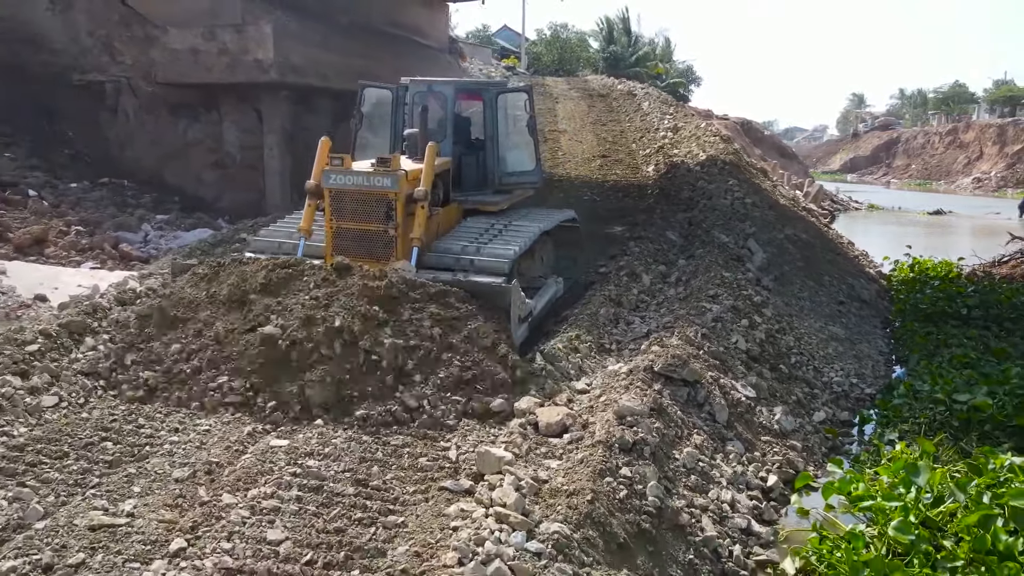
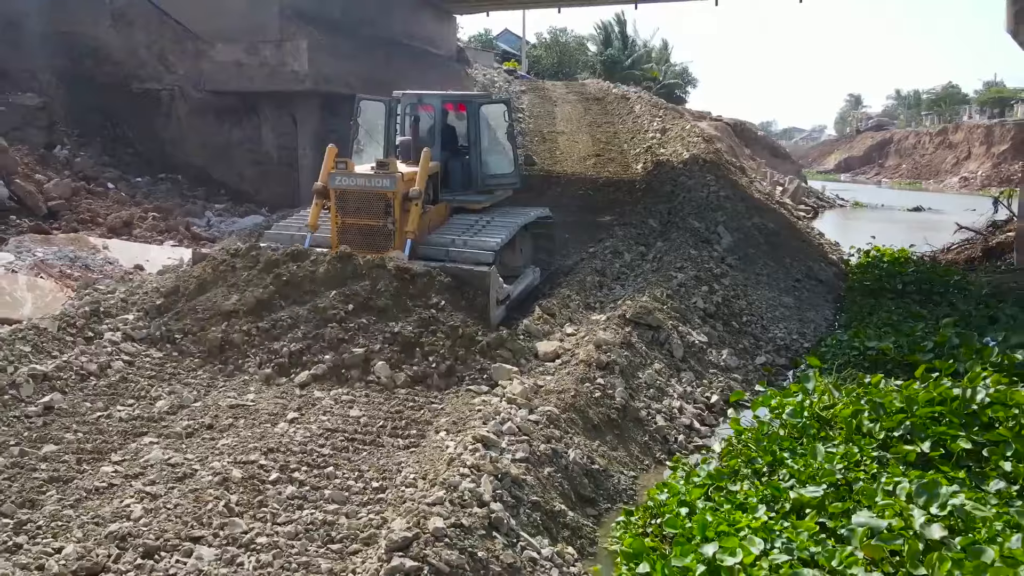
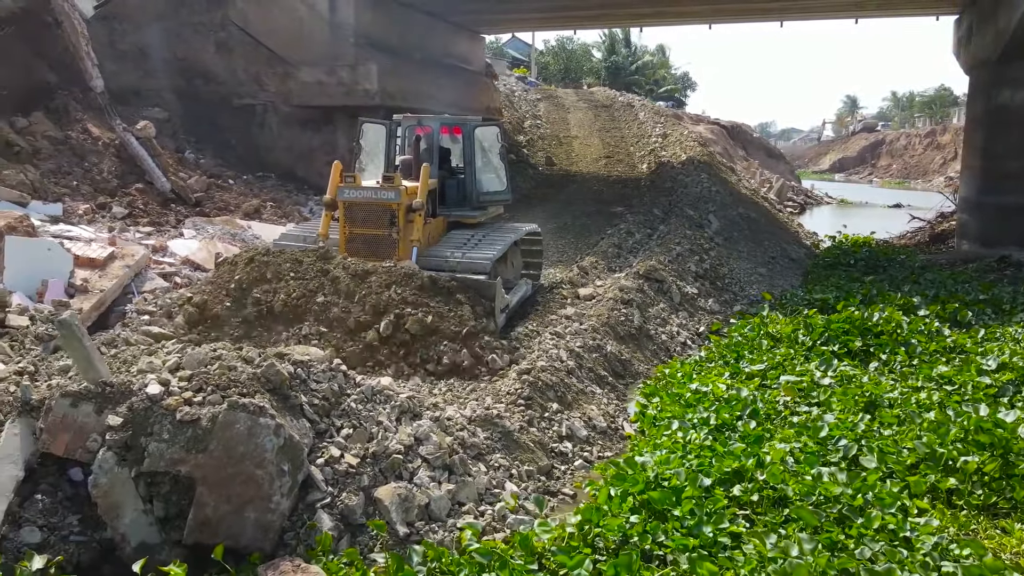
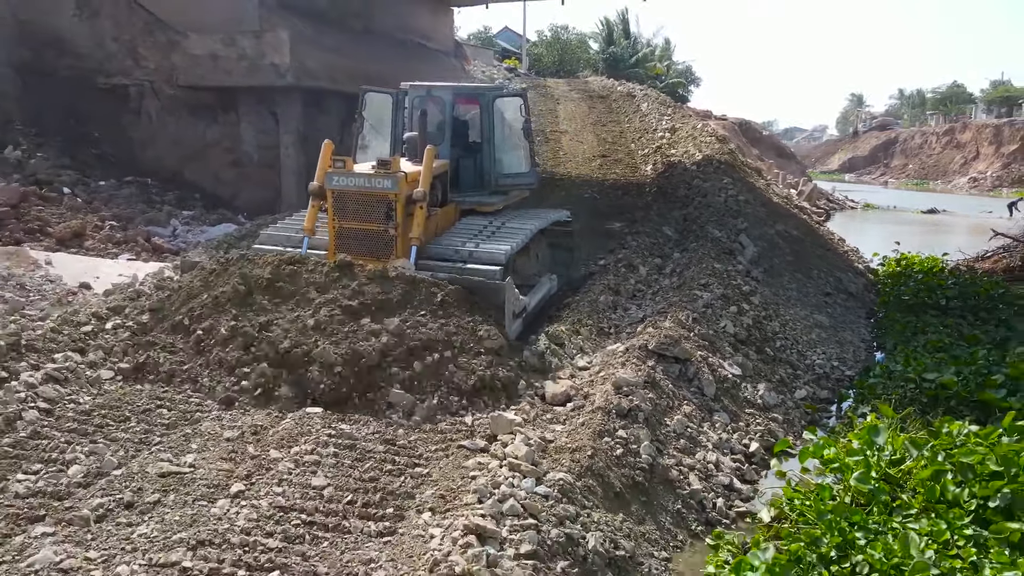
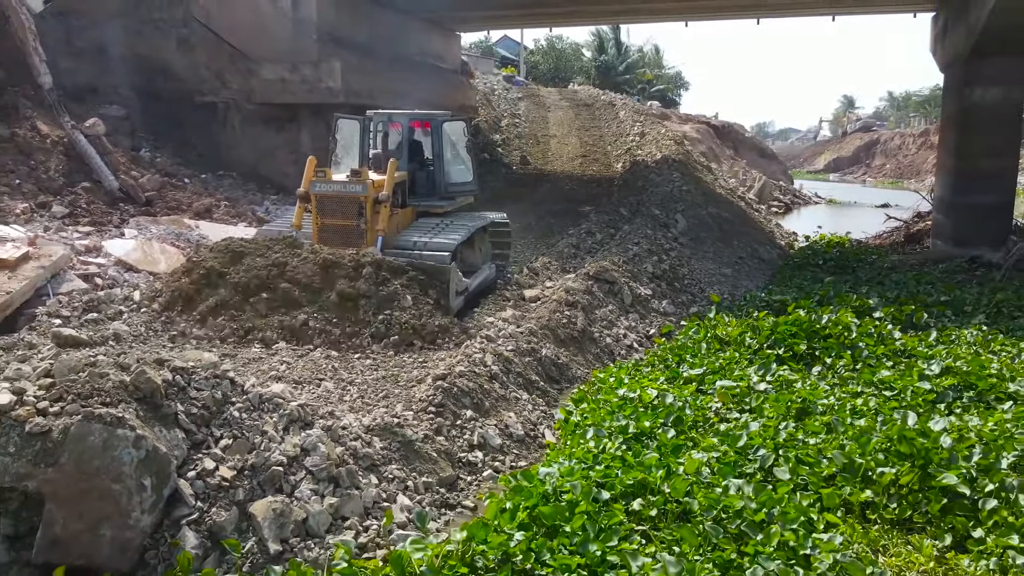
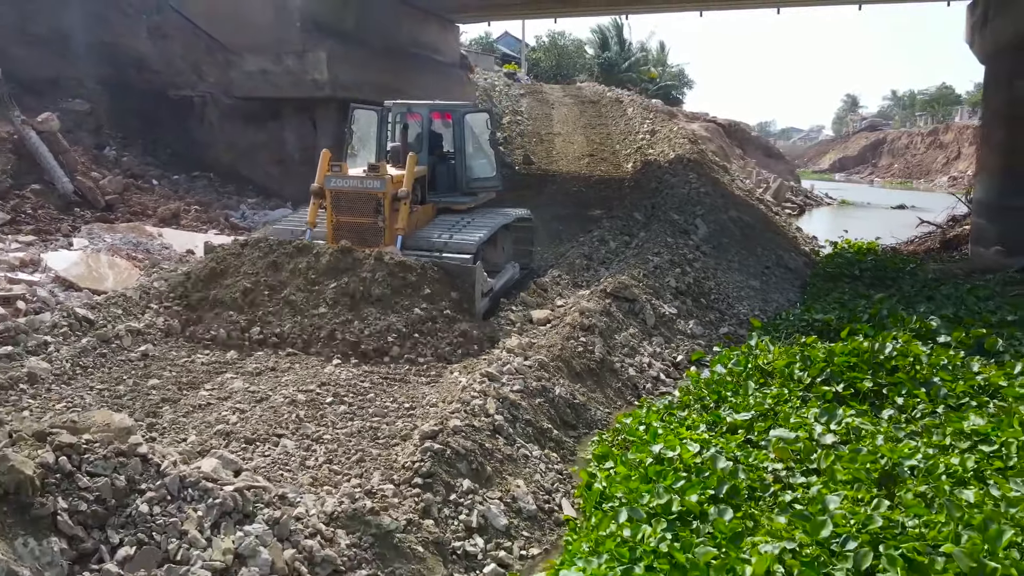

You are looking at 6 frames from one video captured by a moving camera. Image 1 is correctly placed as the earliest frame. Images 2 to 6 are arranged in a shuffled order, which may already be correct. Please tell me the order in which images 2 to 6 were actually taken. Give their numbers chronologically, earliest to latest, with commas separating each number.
4, 2, 6, 5, 3
